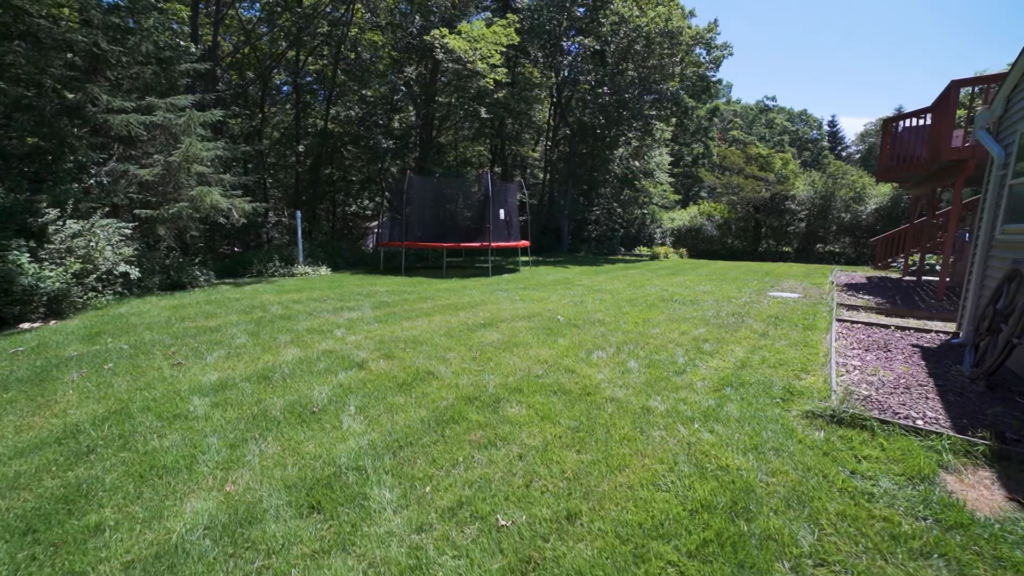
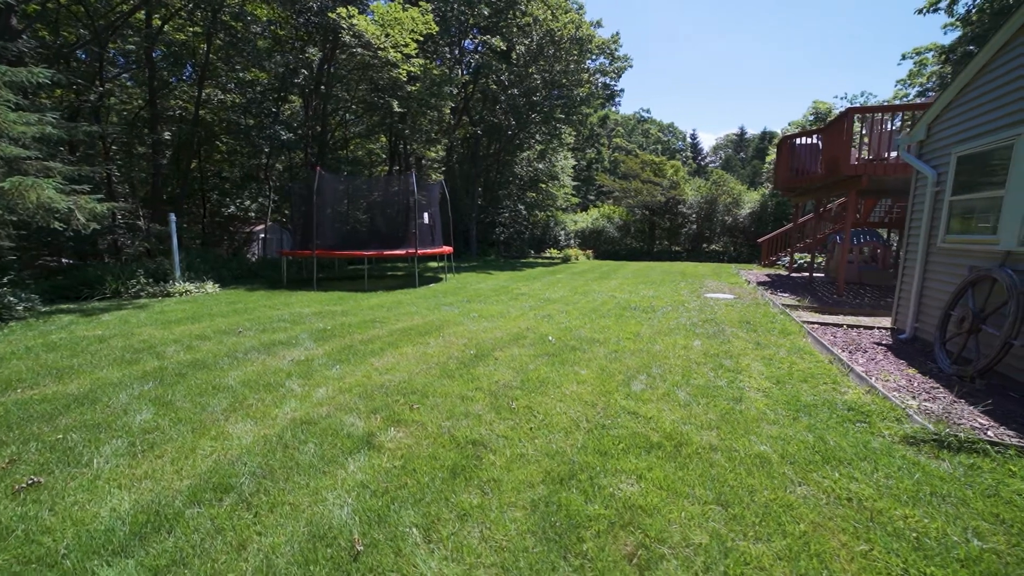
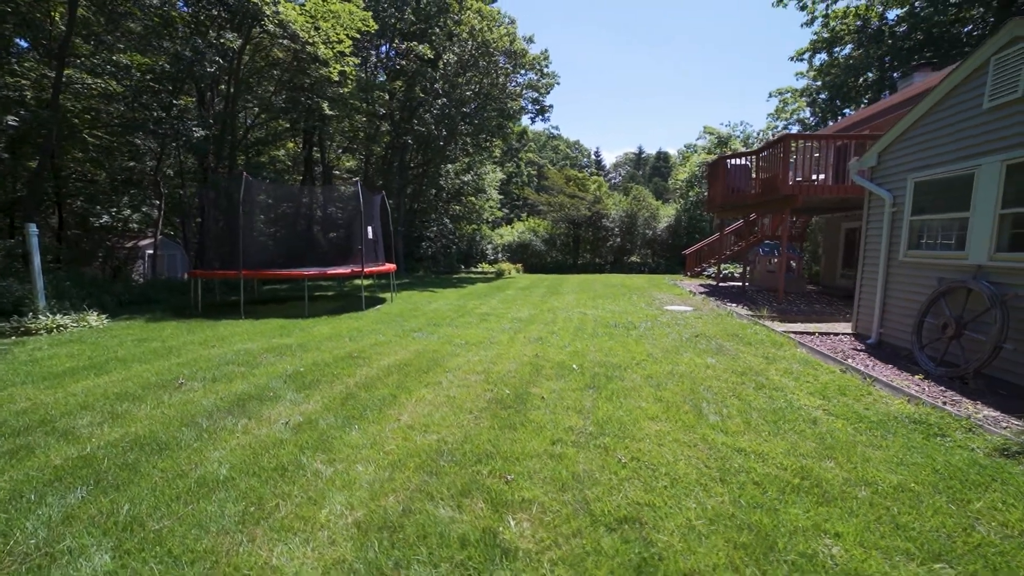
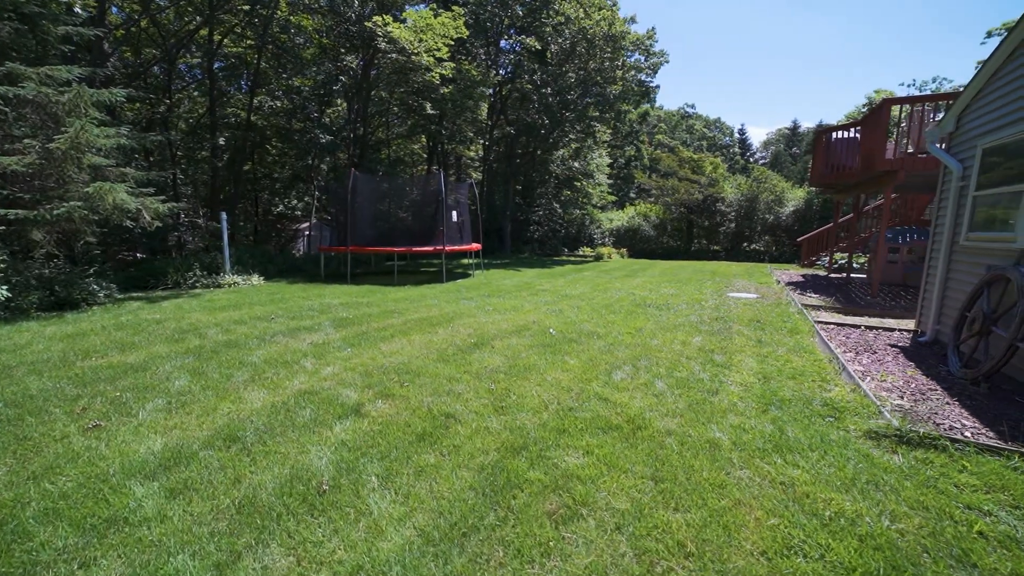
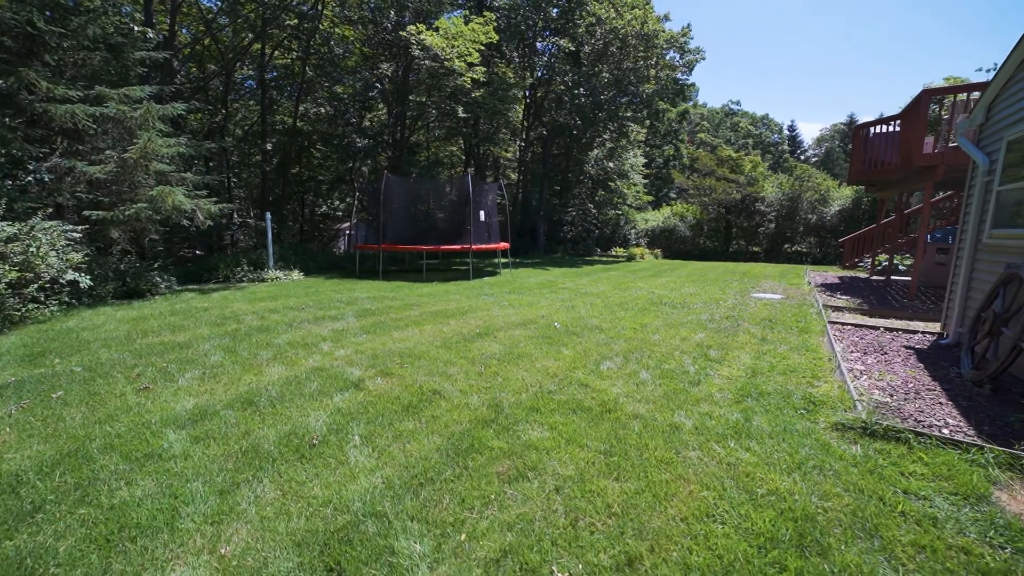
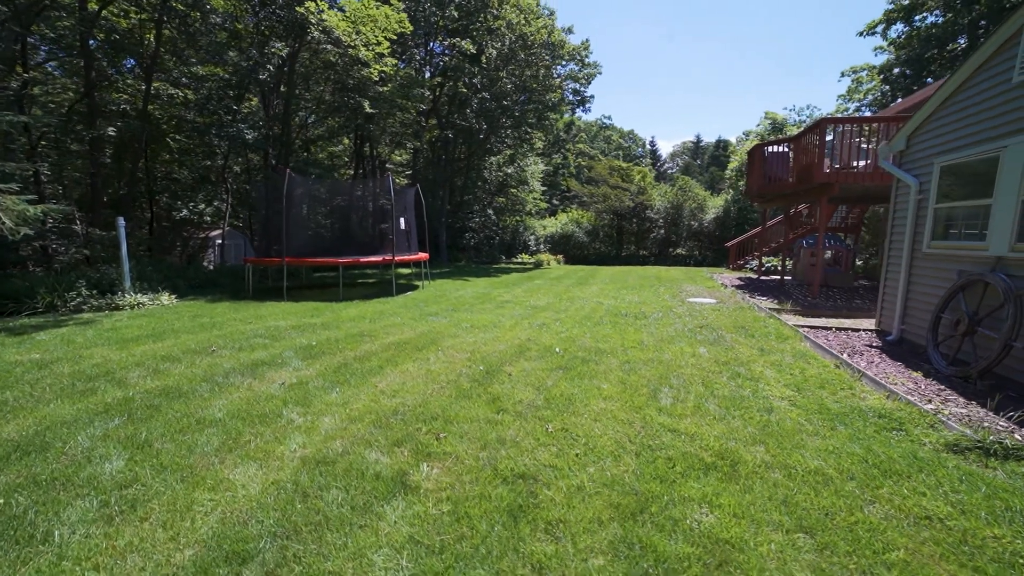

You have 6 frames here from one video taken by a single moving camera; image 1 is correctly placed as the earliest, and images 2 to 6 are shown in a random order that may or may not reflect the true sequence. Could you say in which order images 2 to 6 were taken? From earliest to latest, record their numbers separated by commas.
5, 4, 2, 6, 3
